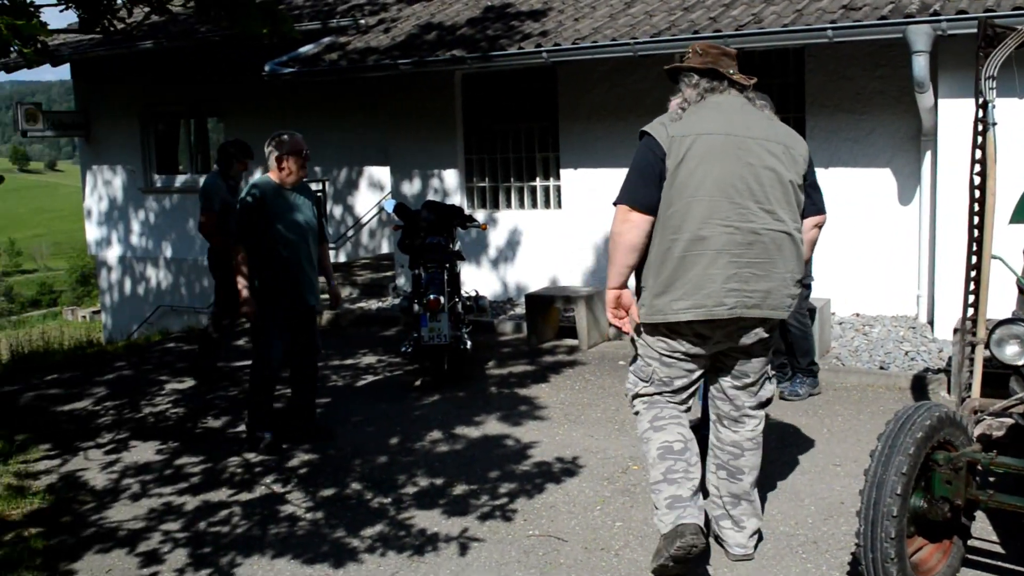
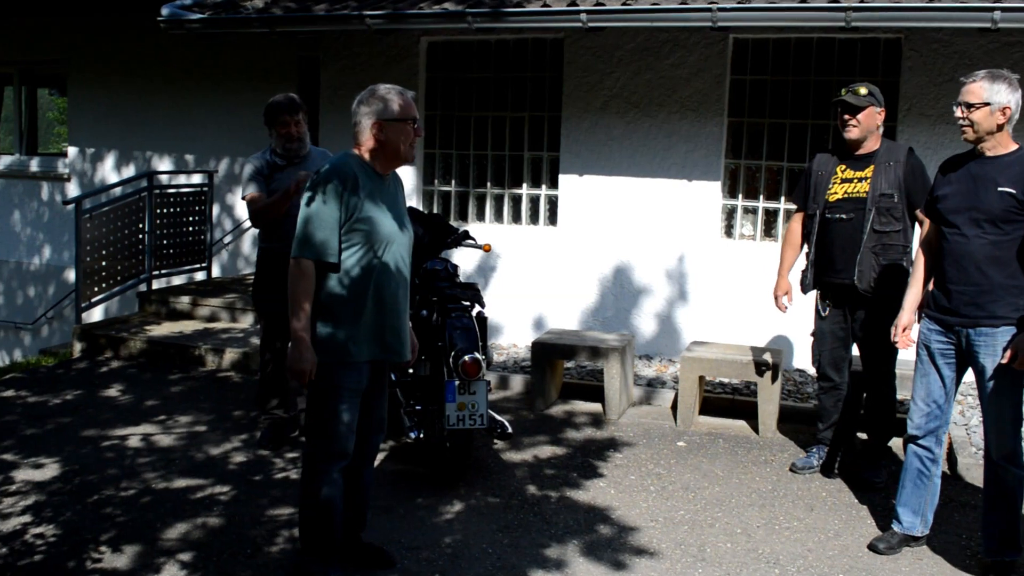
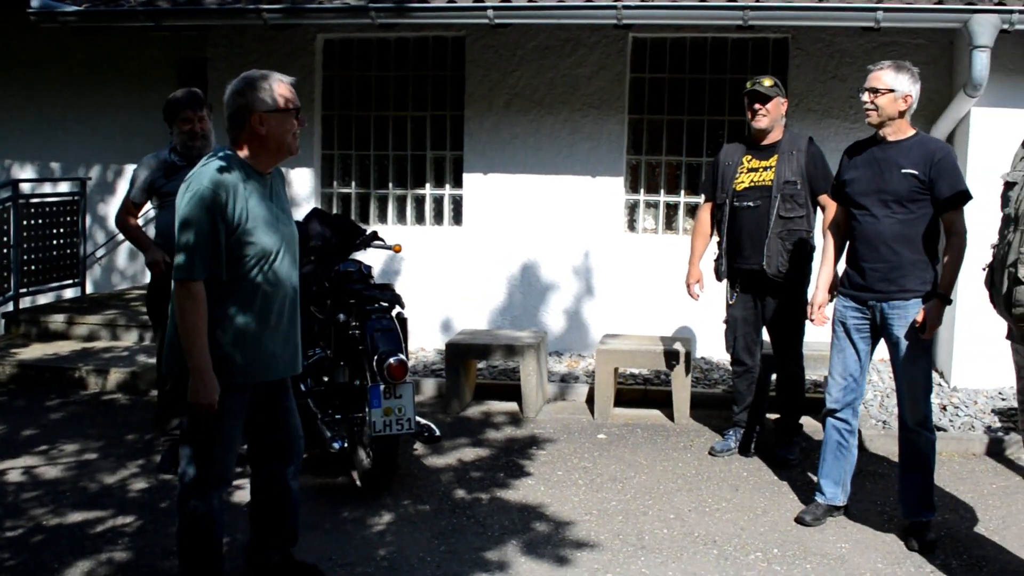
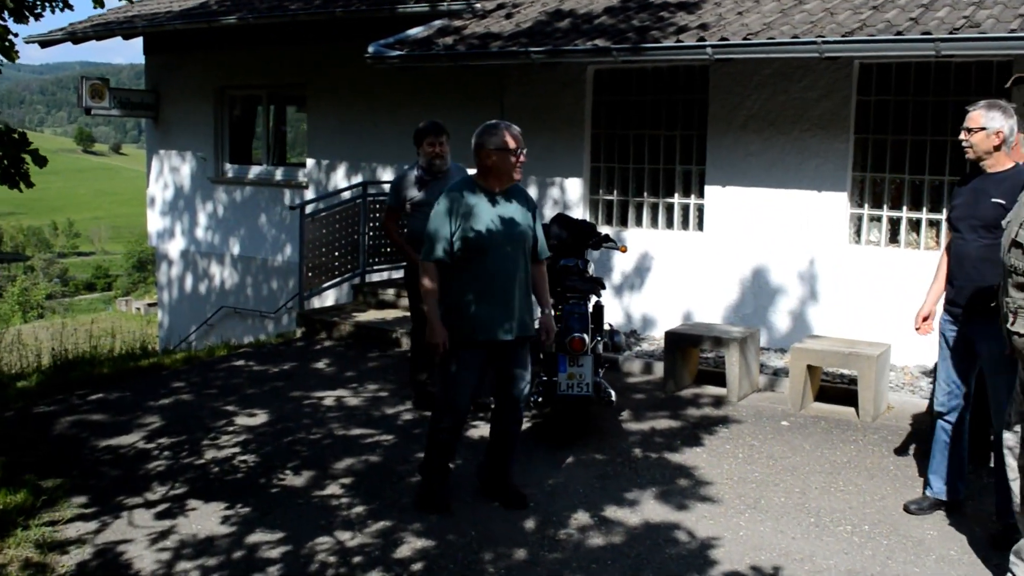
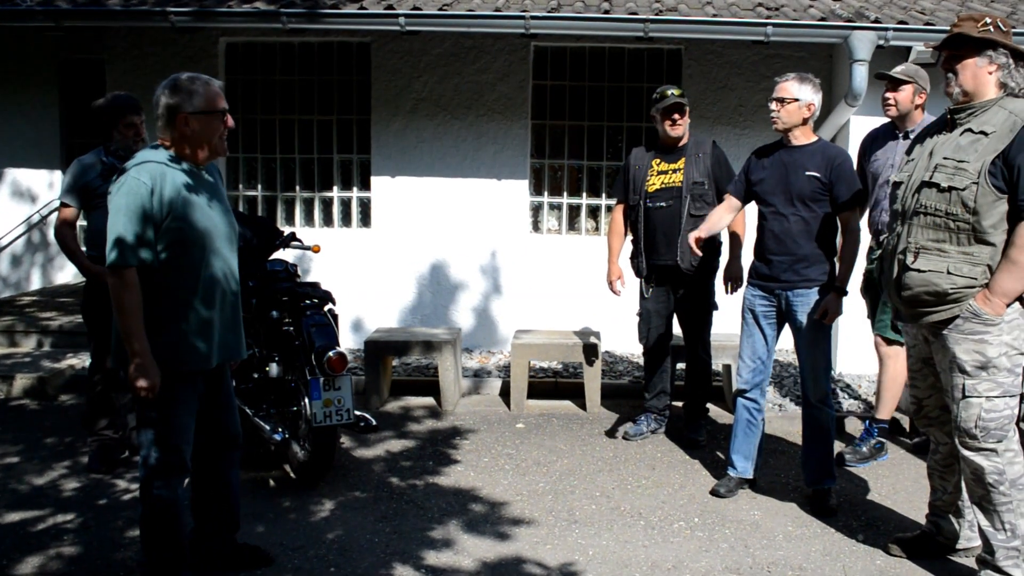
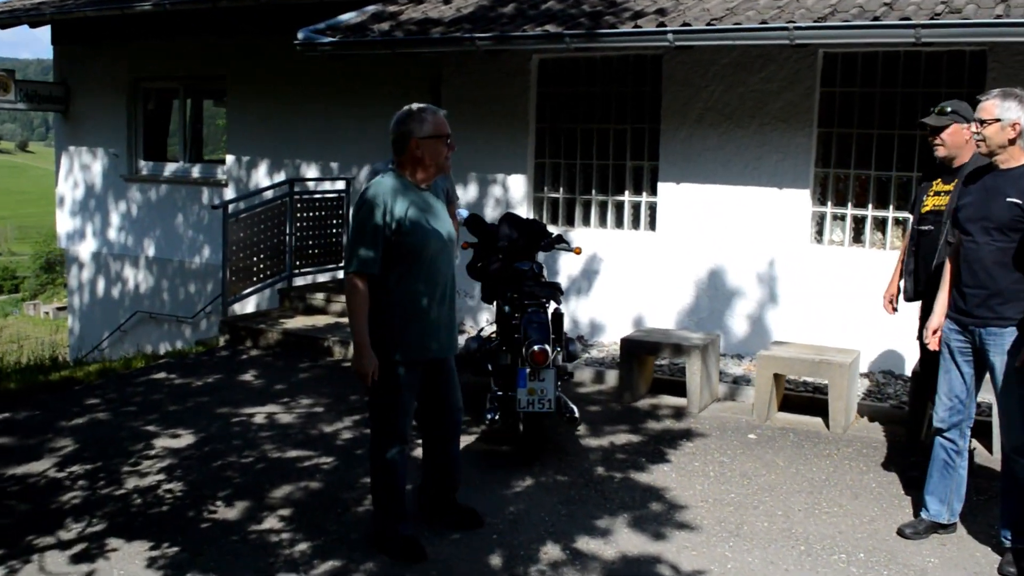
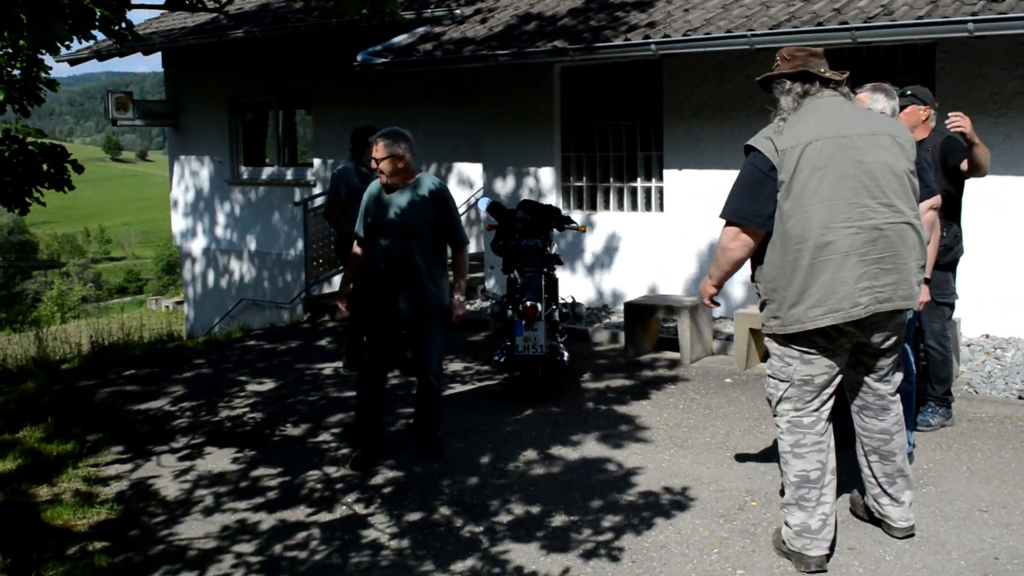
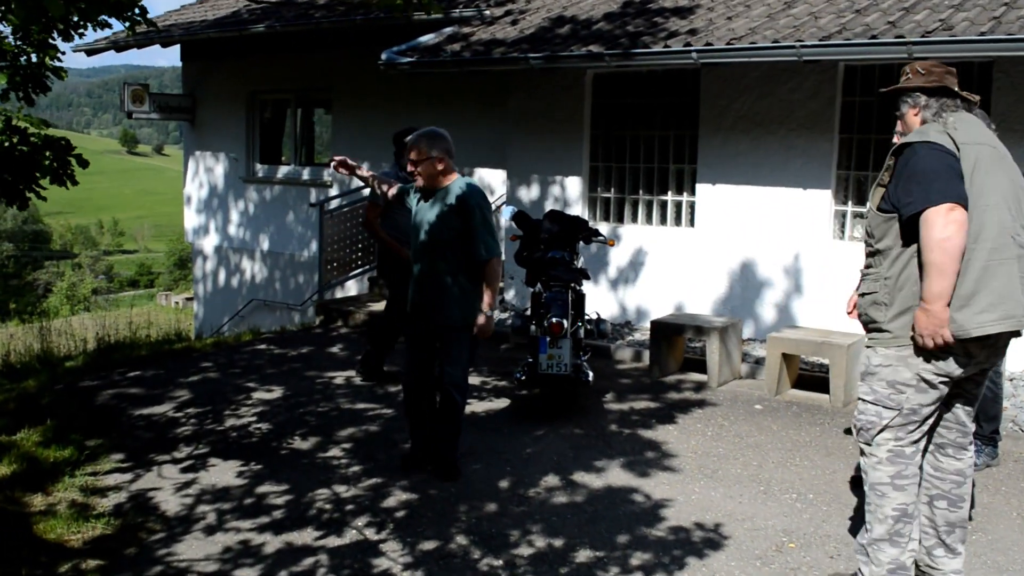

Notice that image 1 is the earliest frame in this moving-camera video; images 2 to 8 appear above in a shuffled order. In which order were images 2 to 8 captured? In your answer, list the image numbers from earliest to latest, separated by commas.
7, 8, 4, 6, 2, 3, 5
